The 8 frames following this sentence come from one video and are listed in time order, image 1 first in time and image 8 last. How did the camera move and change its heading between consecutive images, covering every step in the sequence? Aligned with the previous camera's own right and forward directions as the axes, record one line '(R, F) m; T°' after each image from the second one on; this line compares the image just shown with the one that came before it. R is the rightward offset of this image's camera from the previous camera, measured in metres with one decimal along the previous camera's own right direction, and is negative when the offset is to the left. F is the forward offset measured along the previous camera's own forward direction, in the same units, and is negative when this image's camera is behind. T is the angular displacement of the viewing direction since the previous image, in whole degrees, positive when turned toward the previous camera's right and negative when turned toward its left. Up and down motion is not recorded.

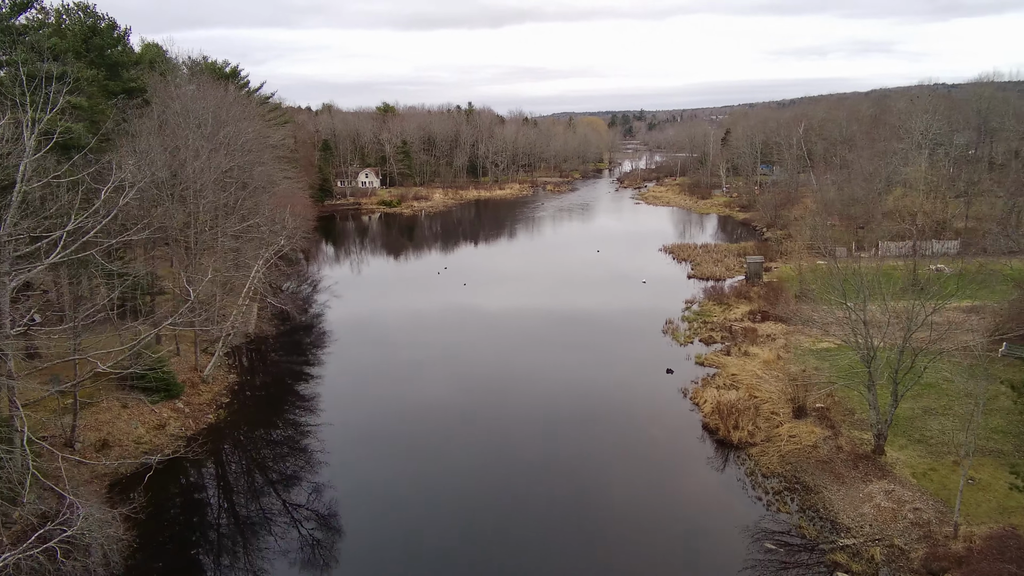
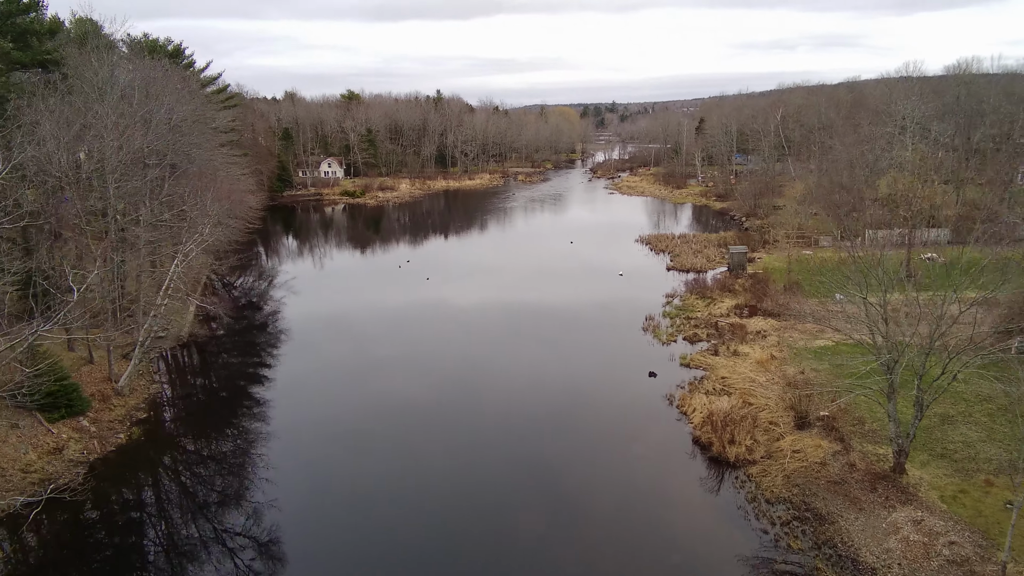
(+0.3, +1.9) m; +3°
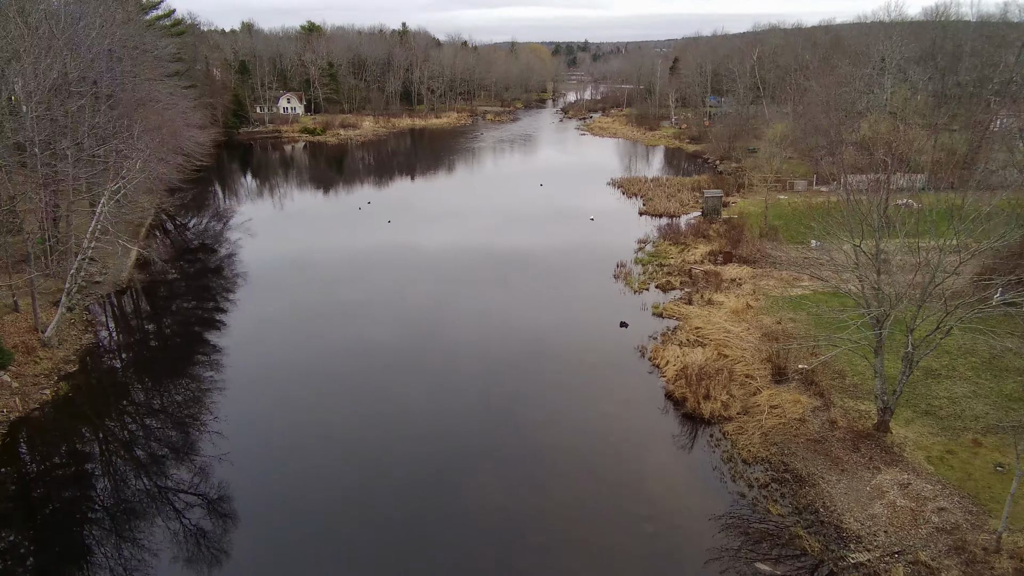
(+0.2, +1.1) m; +3°
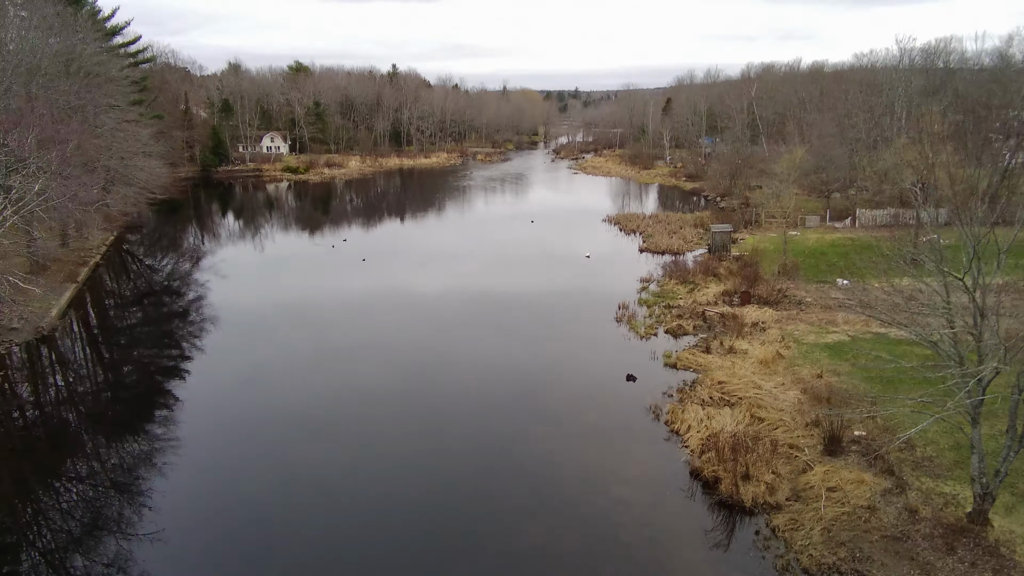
(+0.2, +2.0) m; +1°
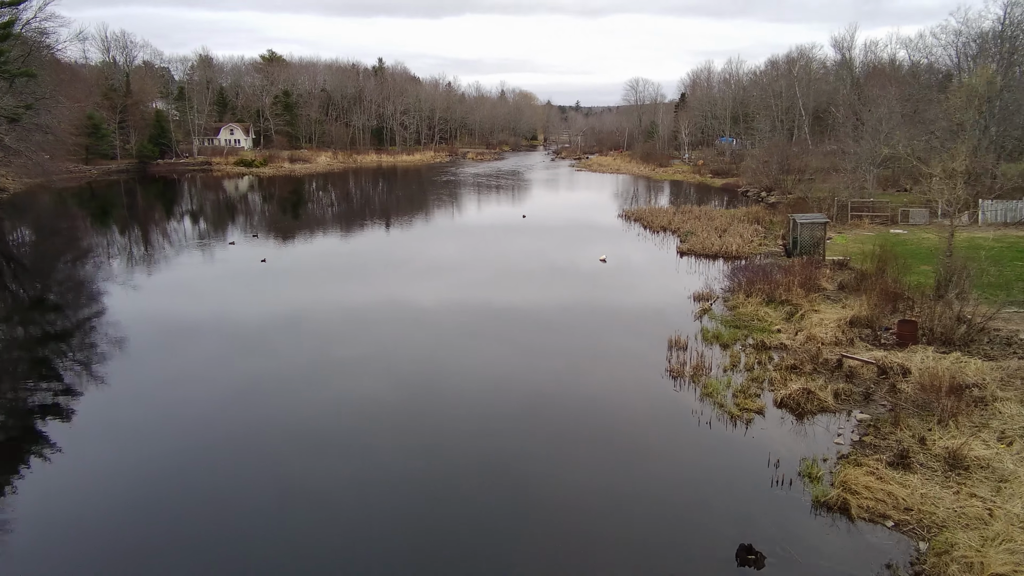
(+0.5, +6.0) m; 0°
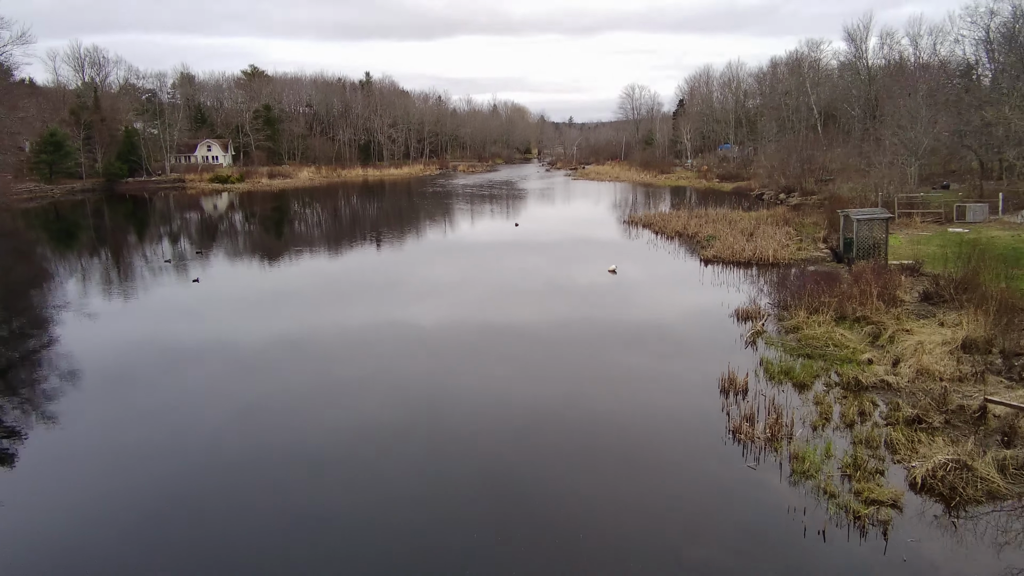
(+0.1, +2.1) m; 0°
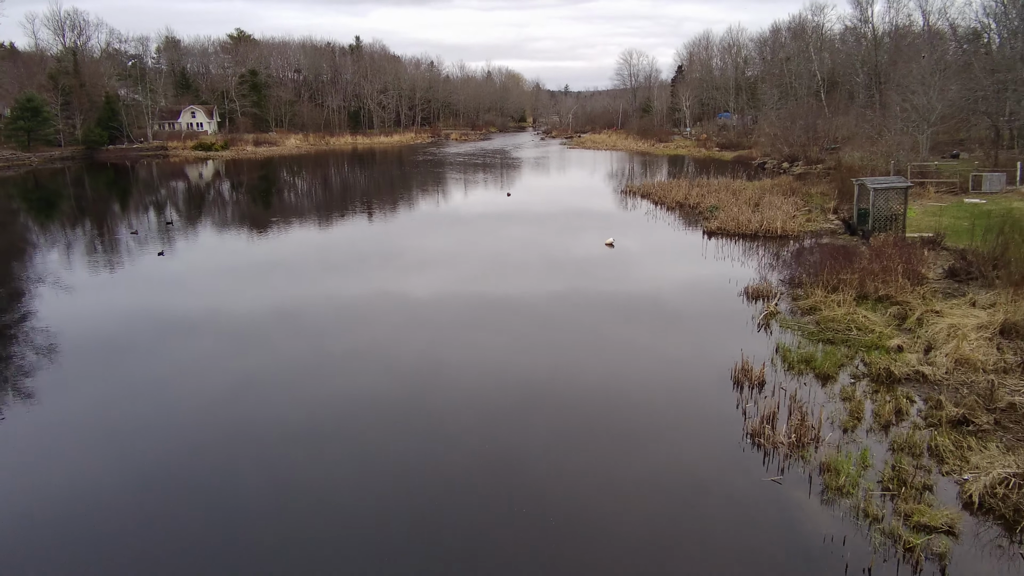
(+0.1, +0.7) m; +1°
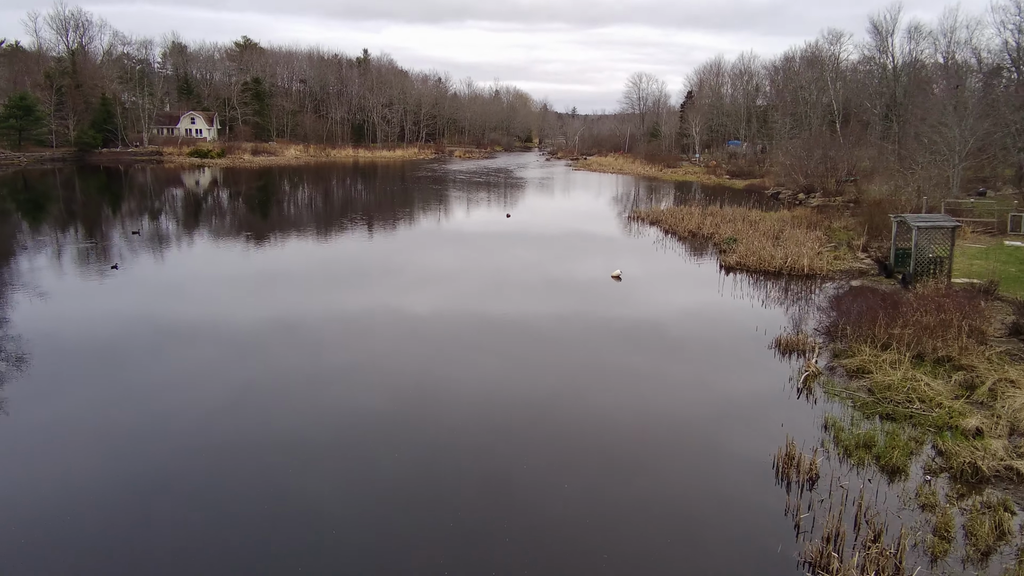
(+0.1, +0.9) m; 0°
